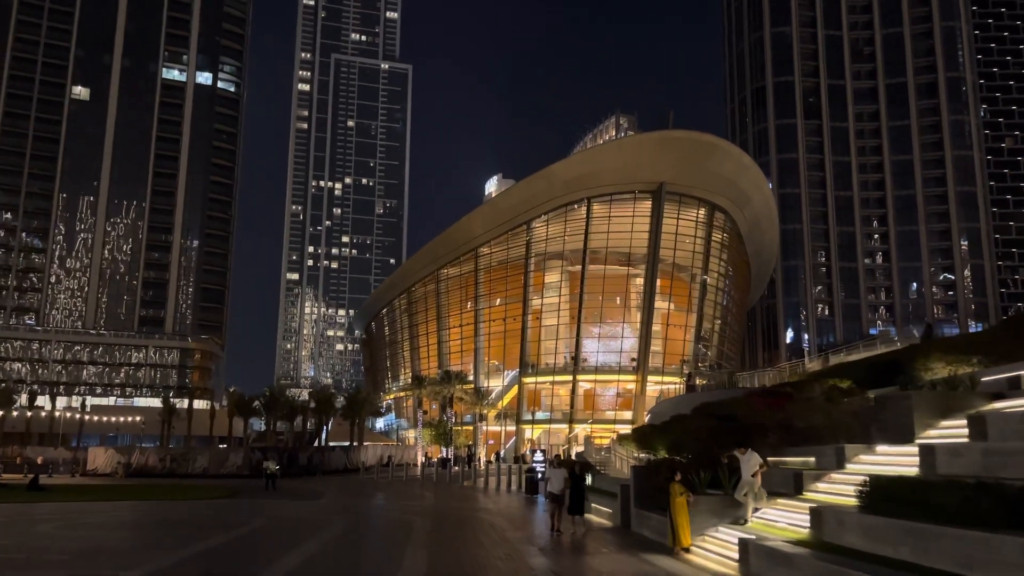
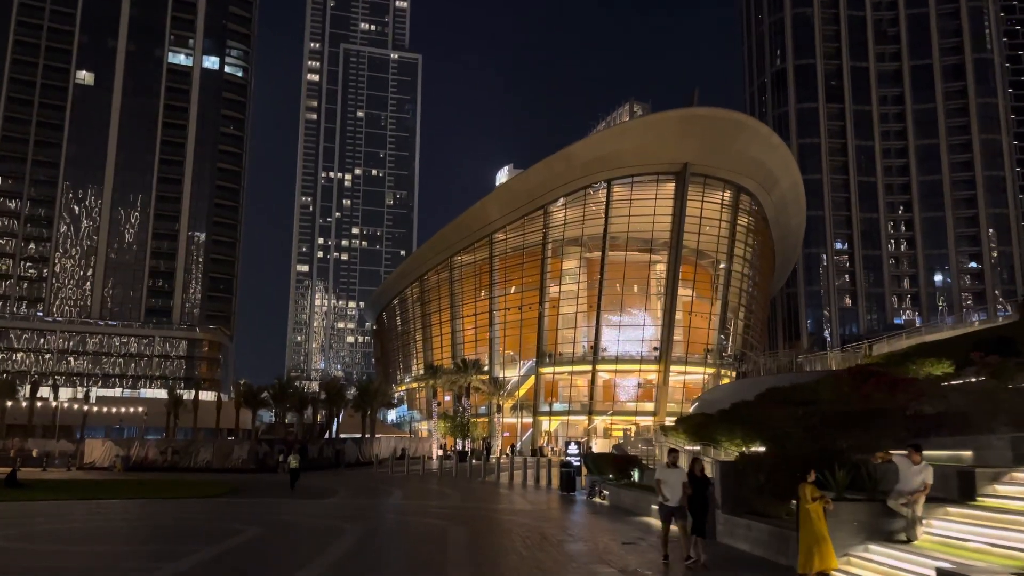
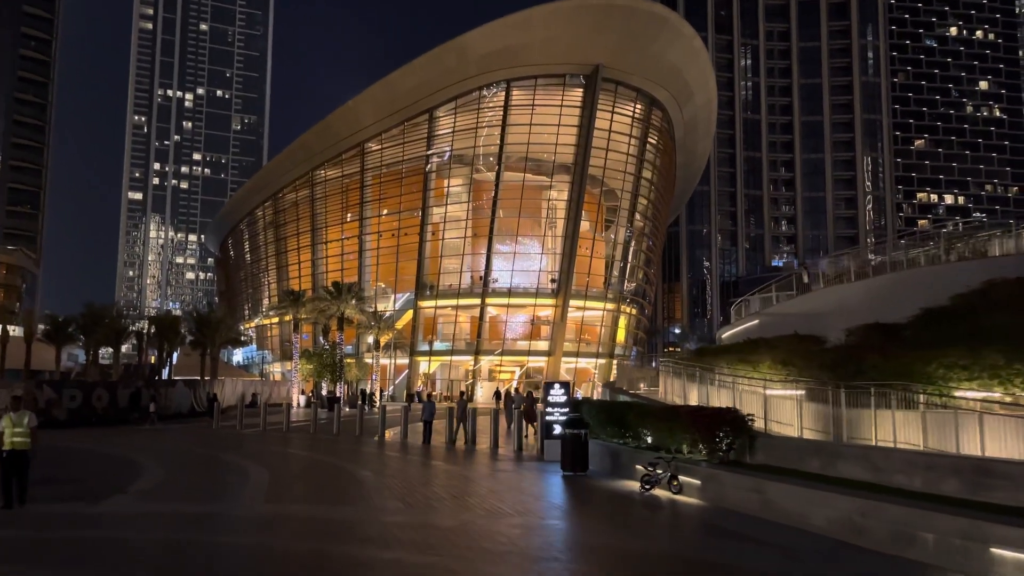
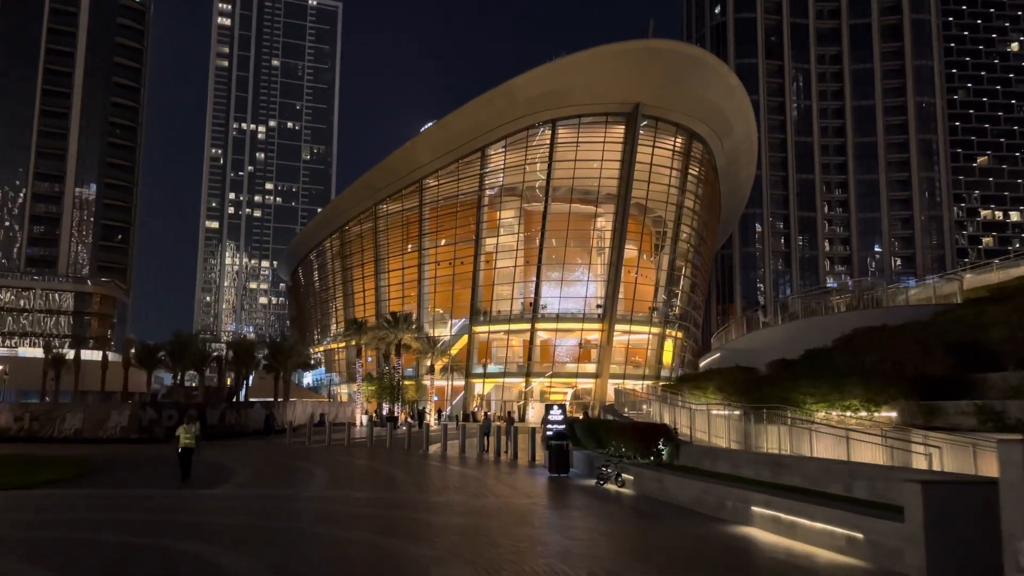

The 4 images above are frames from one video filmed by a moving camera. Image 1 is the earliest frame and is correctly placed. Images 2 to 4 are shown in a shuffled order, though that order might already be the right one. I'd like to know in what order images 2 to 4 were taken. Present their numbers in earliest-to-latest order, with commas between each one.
2, 4, 3
